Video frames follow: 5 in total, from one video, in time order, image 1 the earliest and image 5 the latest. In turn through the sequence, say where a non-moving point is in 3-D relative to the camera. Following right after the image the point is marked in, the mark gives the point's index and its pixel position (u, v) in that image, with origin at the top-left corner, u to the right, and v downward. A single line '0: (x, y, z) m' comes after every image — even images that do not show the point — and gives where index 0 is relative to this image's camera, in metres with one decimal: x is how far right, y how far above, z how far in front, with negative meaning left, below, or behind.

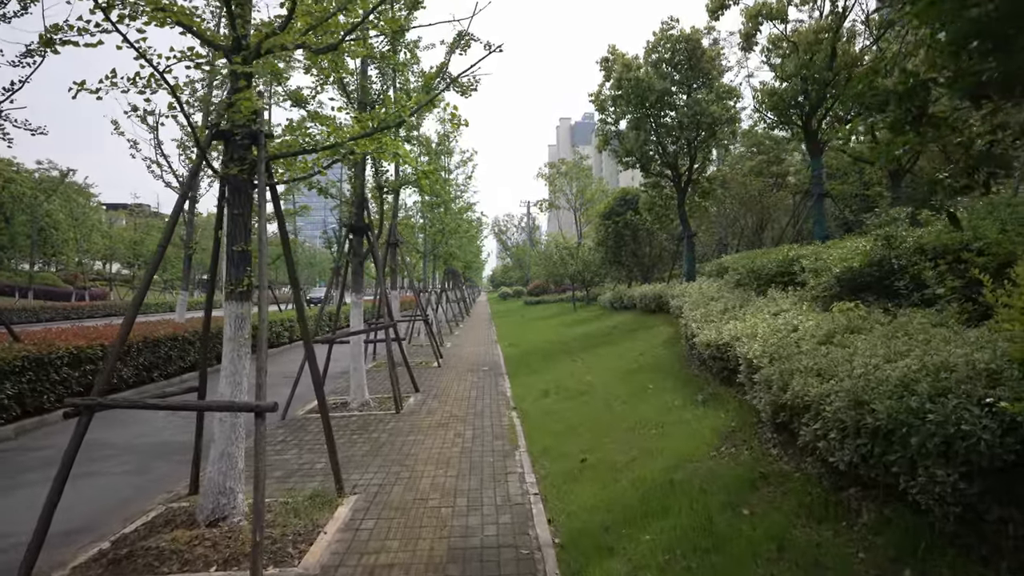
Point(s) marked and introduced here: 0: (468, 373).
0: (-1.0, -2.0, +11.8) m
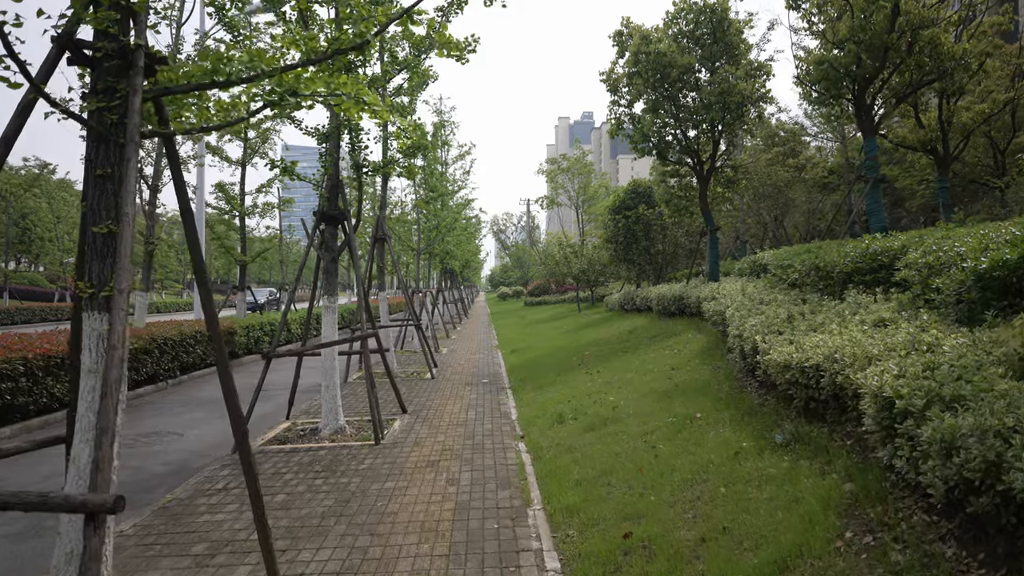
0: (-0.9, -2.0, +10.3) m
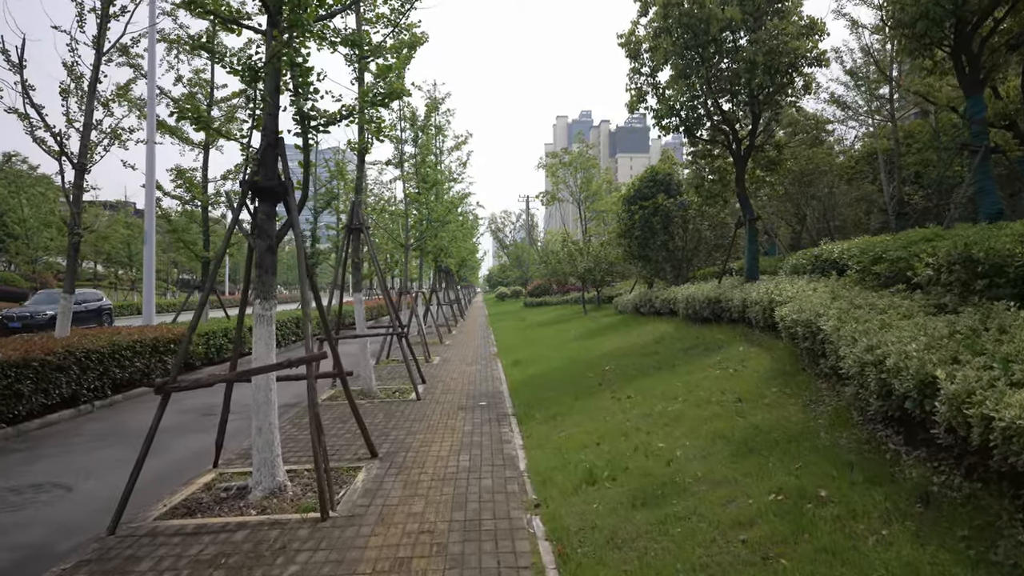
0: (-0.9, -2.1, +8.1) m
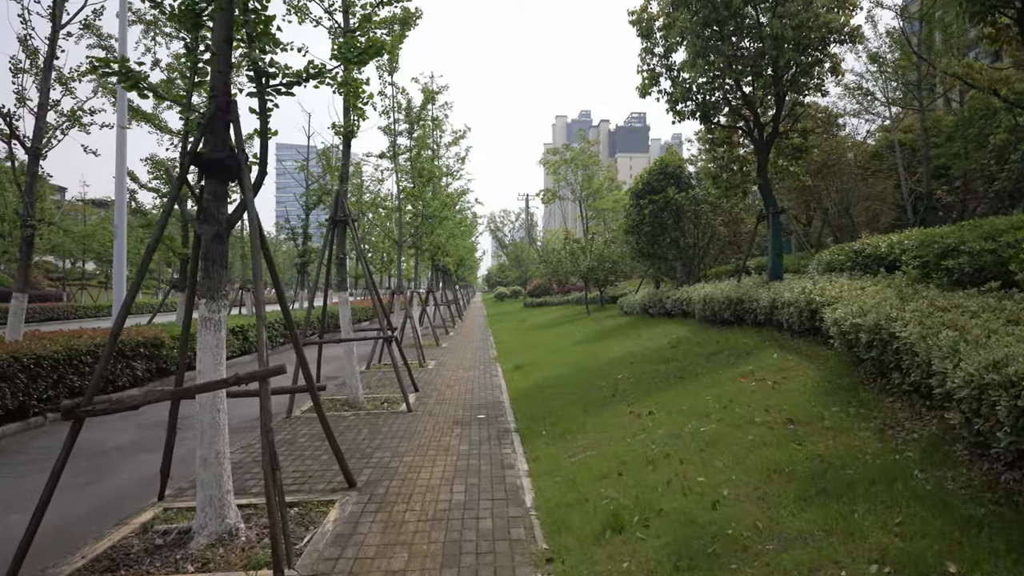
0: (-0.8, -2.0, +7.2) m
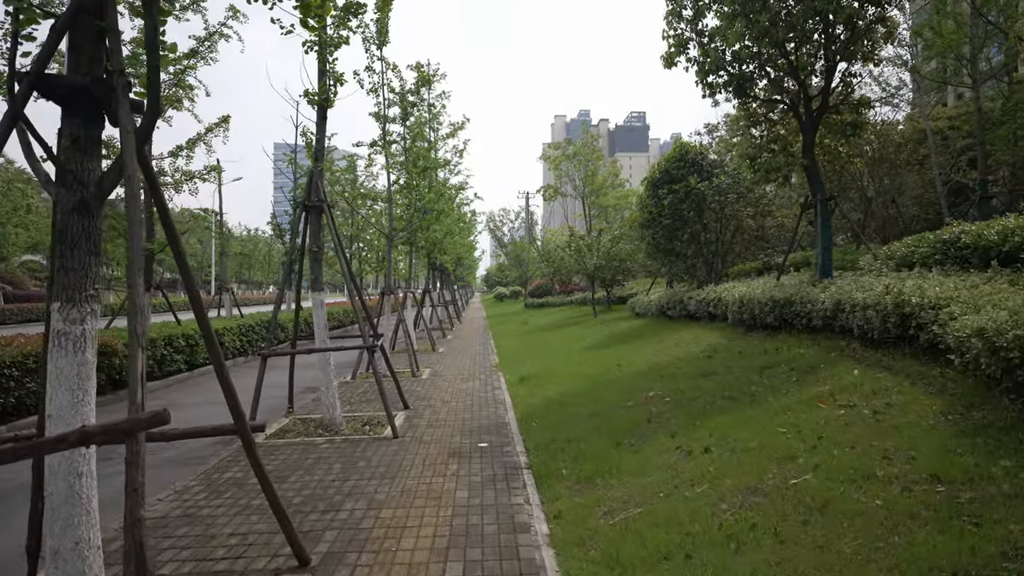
0: (-0.7, -2.0, +5.7) m
